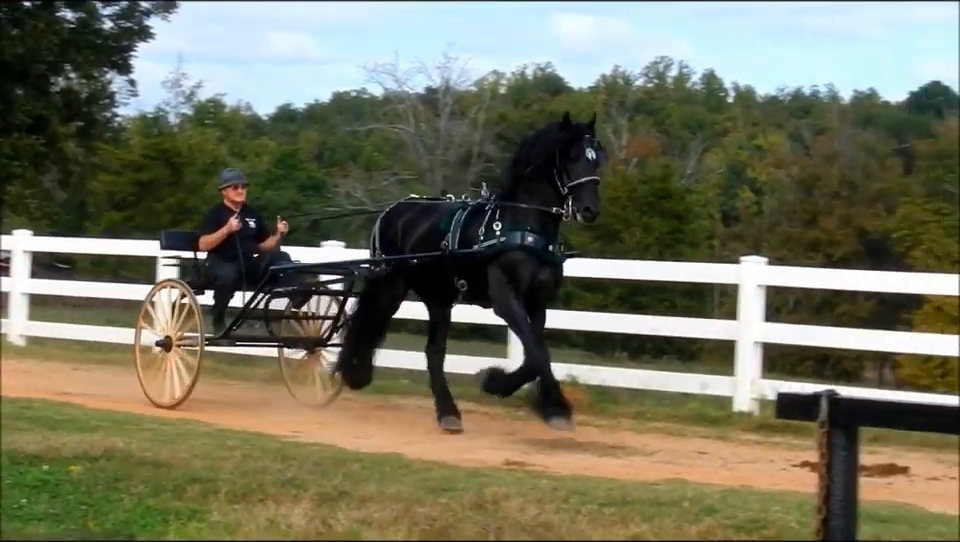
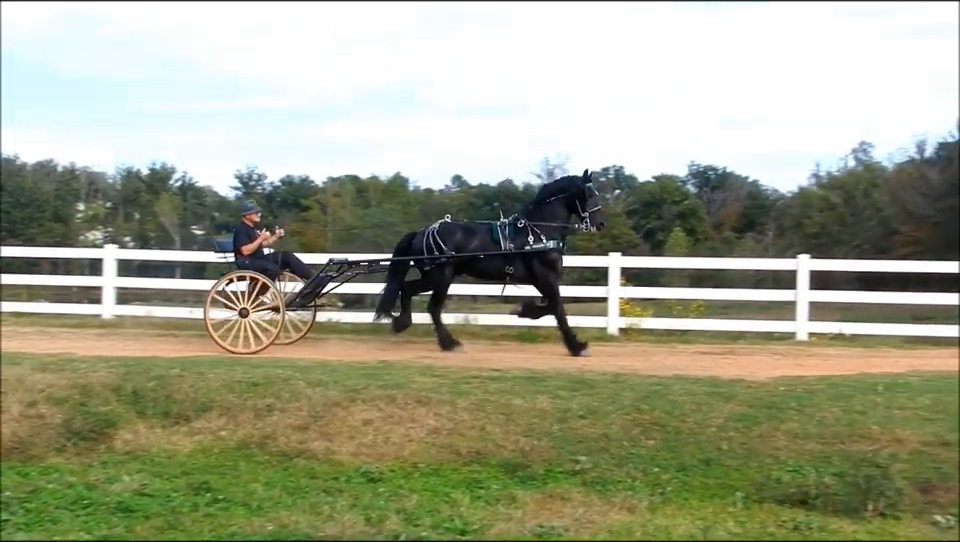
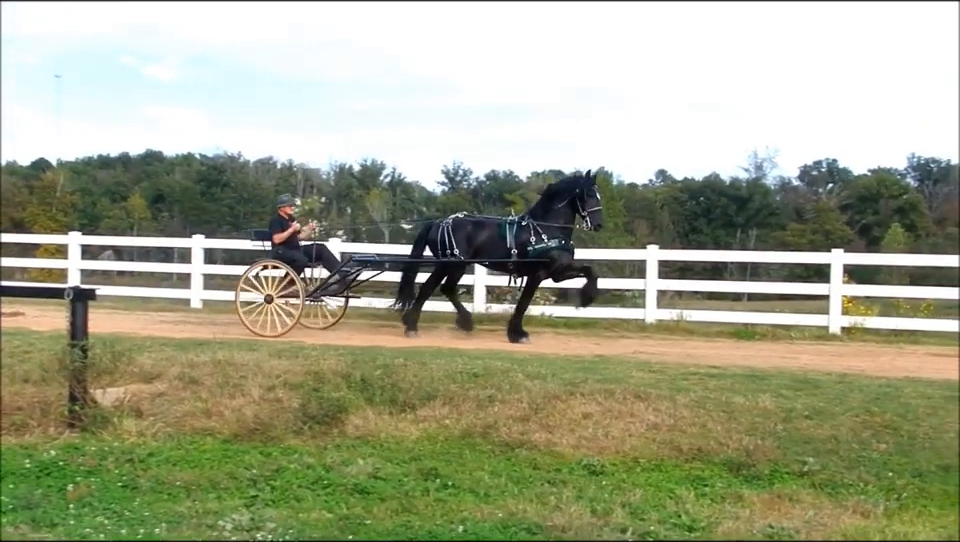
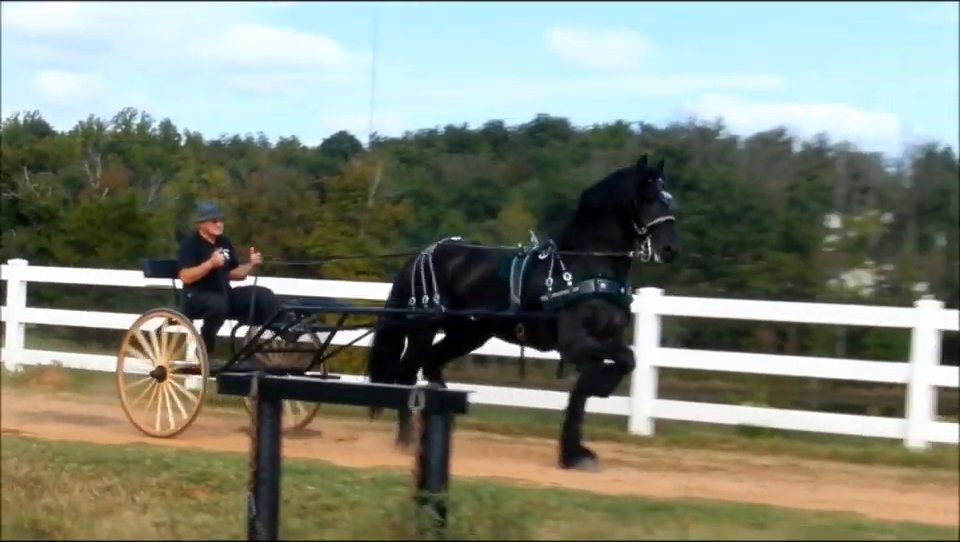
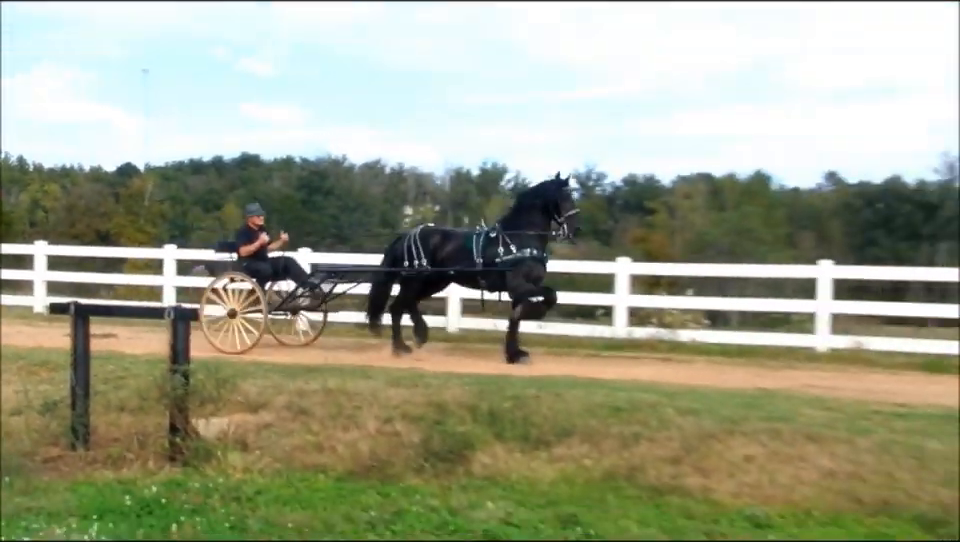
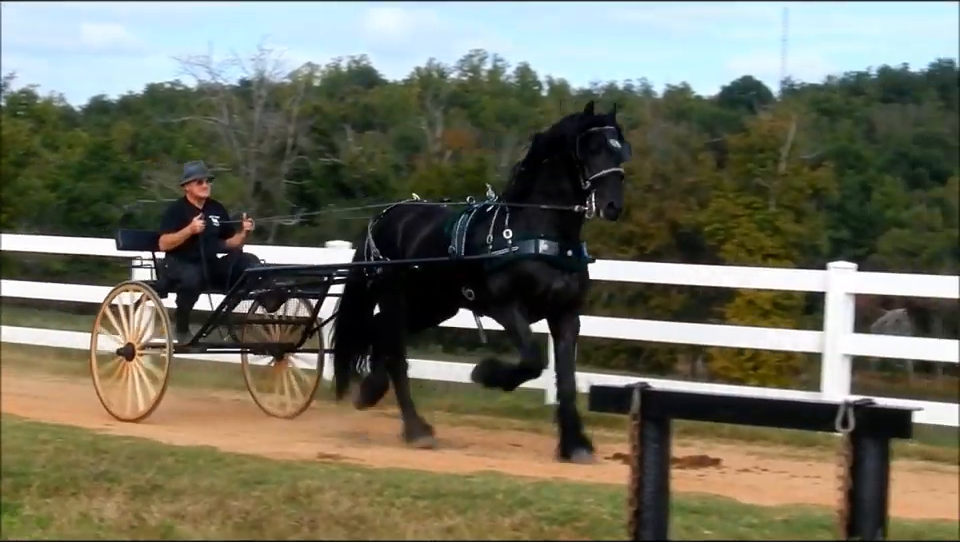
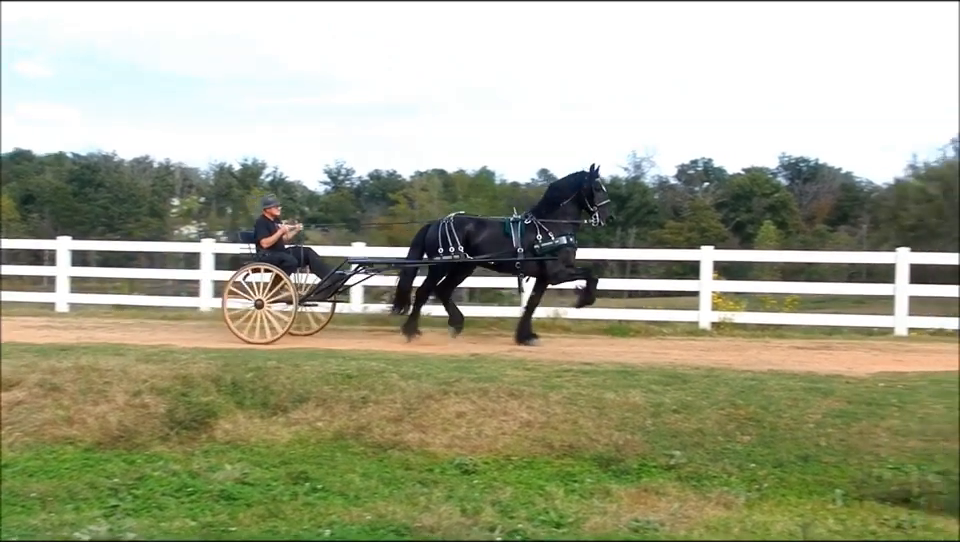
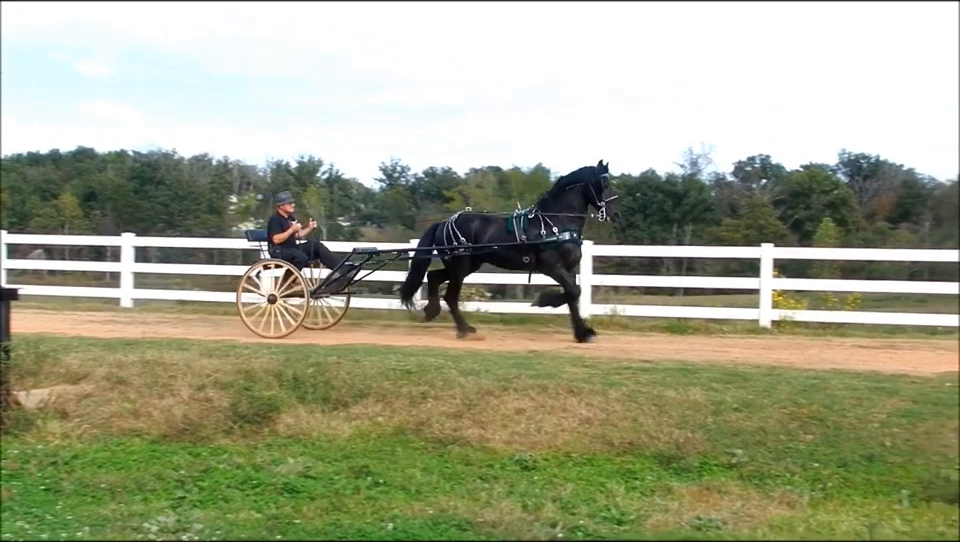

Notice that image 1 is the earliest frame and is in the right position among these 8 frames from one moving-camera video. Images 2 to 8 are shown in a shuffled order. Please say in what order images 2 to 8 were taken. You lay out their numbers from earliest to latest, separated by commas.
6, 4, 5, 3, 8, 7, 2
